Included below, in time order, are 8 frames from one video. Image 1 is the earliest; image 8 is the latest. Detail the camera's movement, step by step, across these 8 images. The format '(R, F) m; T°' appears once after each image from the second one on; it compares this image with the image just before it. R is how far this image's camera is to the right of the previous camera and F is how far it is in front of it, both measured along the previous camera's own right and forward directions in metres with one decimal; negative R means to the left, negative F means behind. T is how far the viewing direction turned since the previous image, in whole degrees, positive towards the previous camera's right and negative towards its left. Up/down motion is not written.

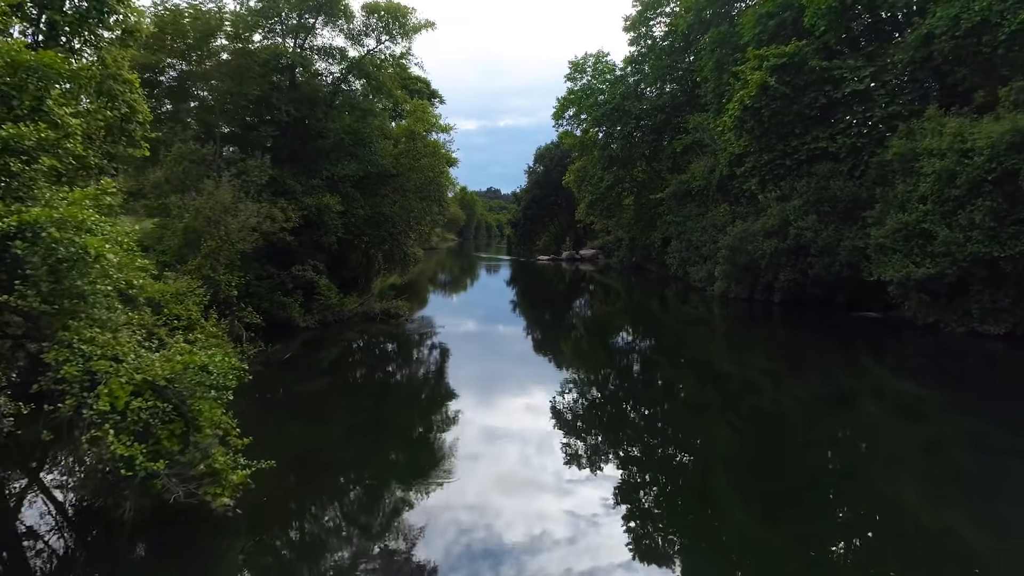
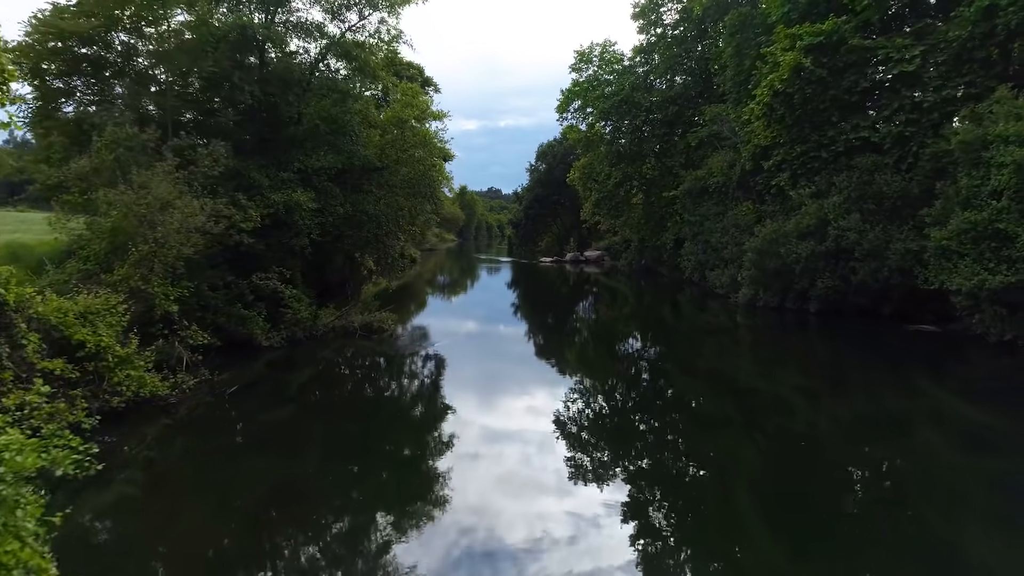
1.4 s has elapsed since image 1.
(0.0, +2.1) m; 0°
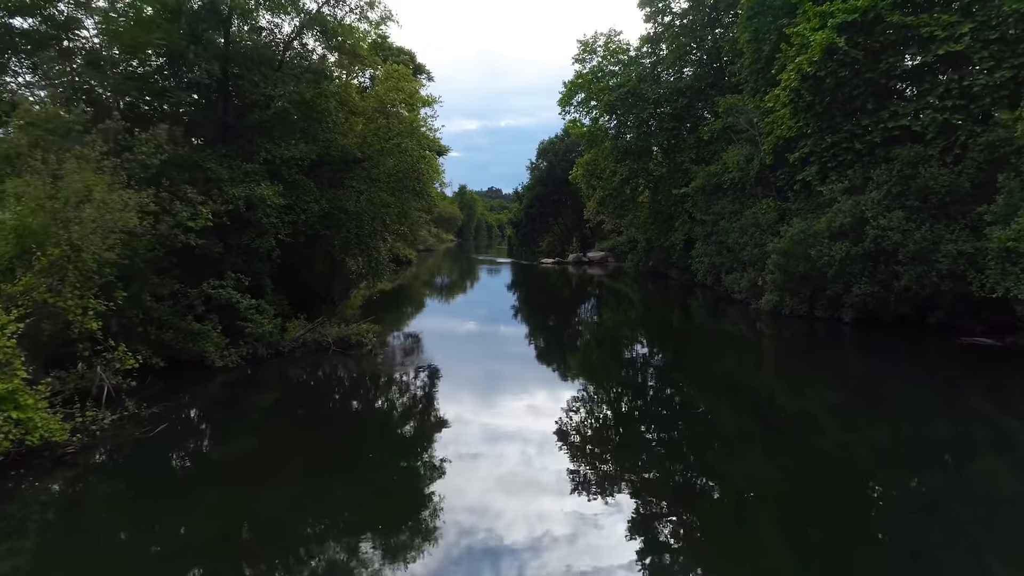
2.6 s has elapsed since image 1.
(0.0, +1.7) m; 0°
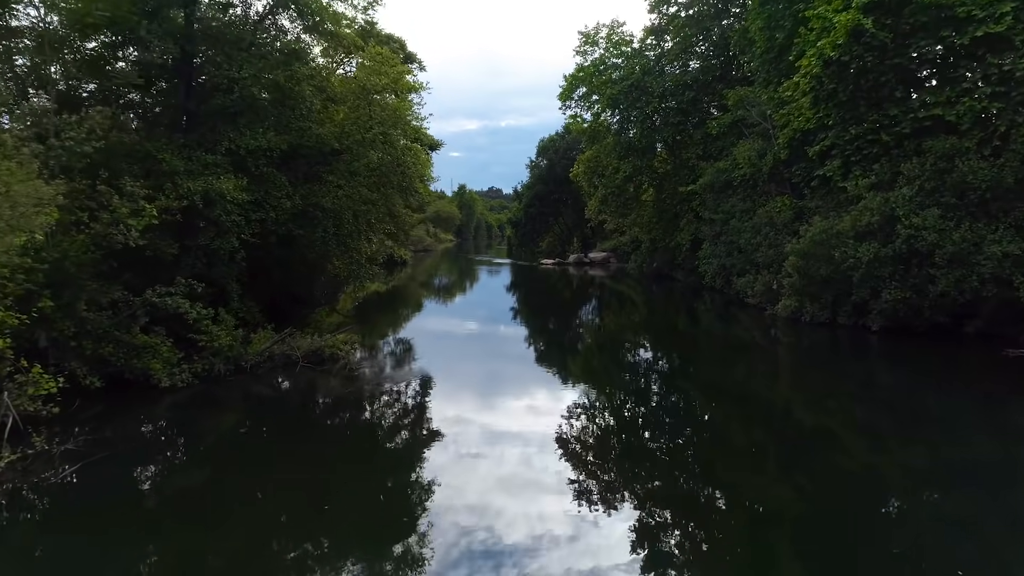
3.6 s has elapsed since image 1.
(+0.1, +1.2) m; 0°
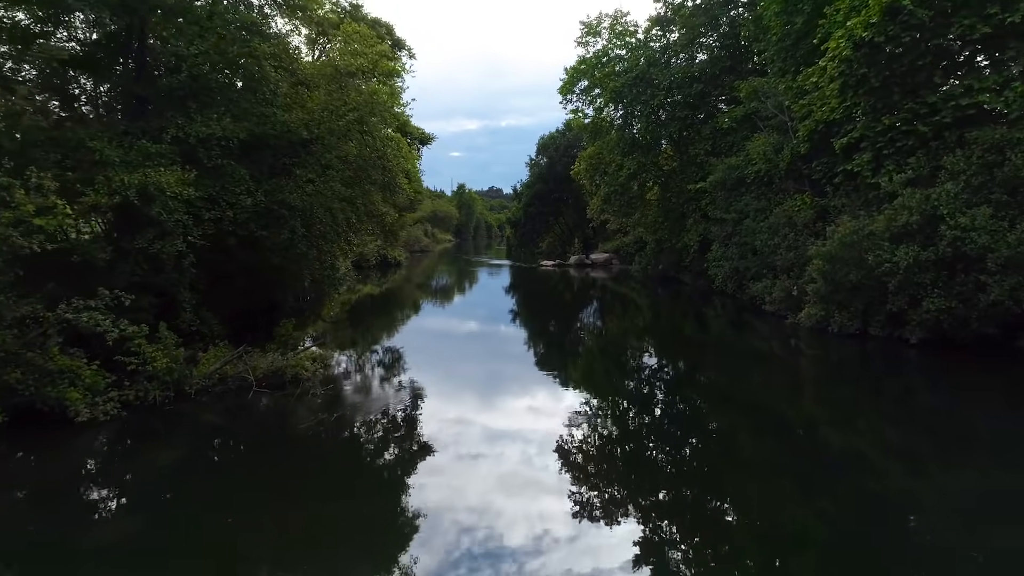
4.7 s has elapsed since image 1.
(+0.1, +1.4) m; 0°
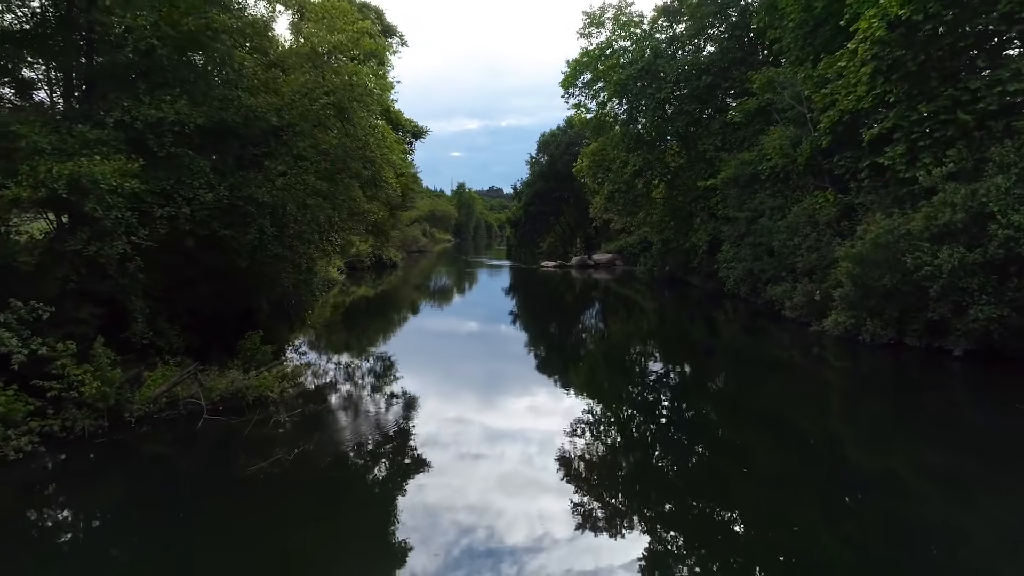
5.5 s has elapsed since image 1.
(0.0, +1.2) m; 0°
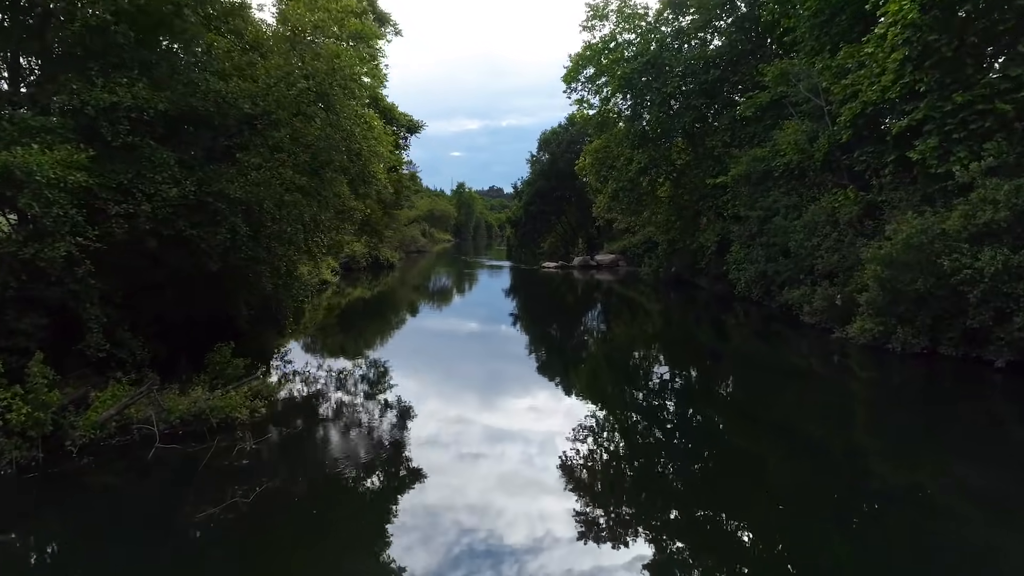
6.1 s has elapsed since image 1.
(0.0, +0.9) m; 0°
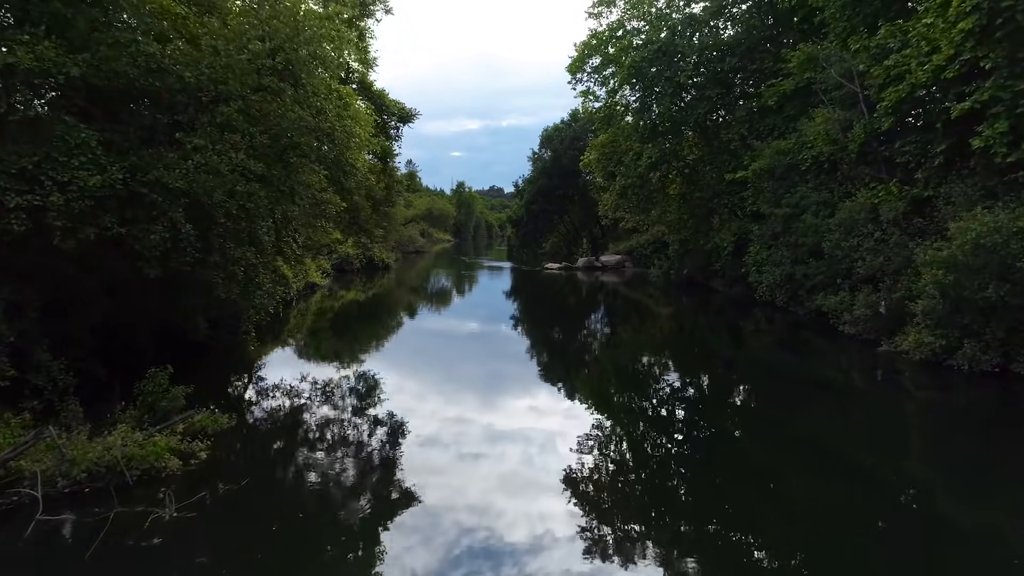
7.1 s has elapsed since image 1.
(0.0, +1.5) m; 0°
